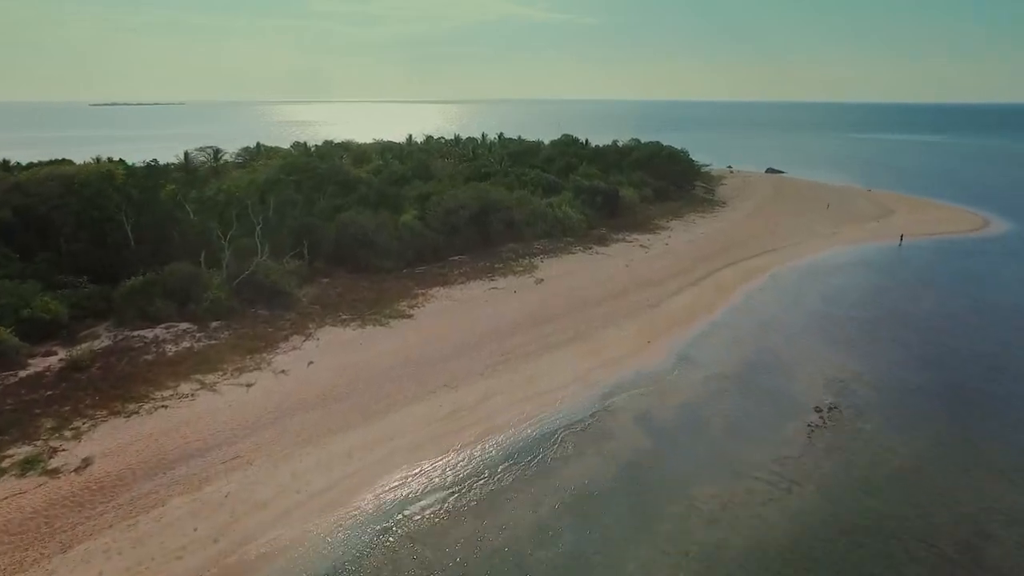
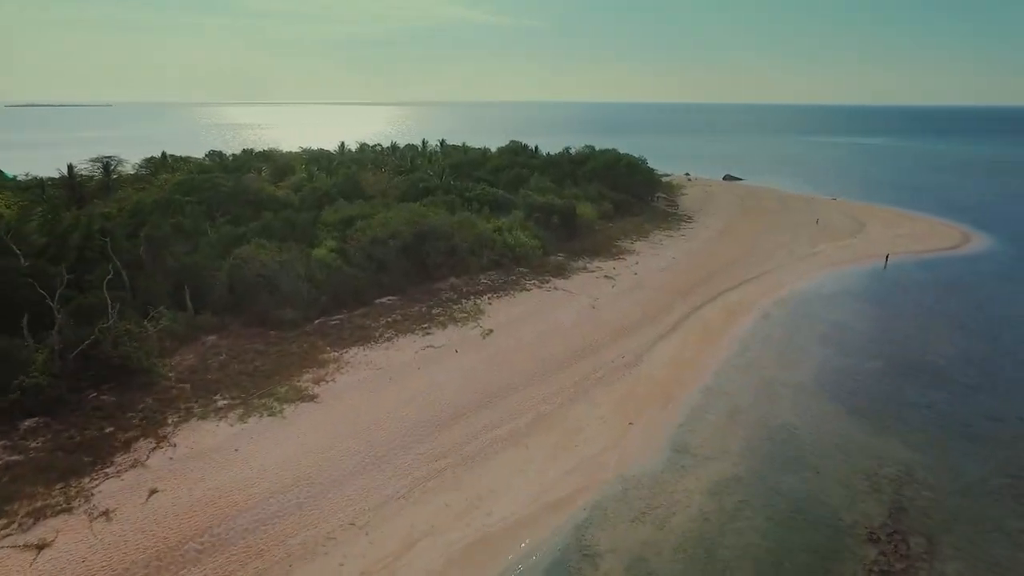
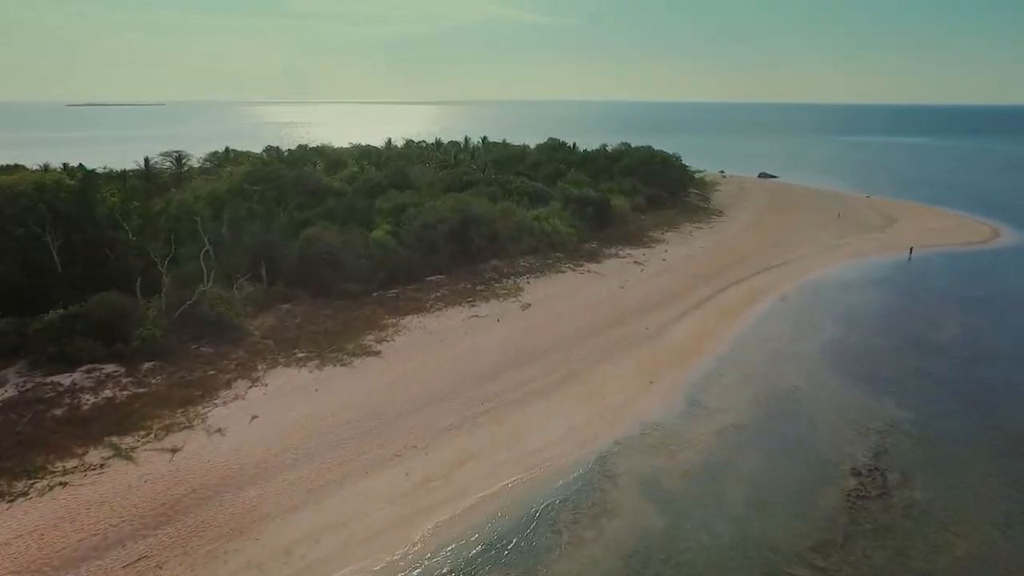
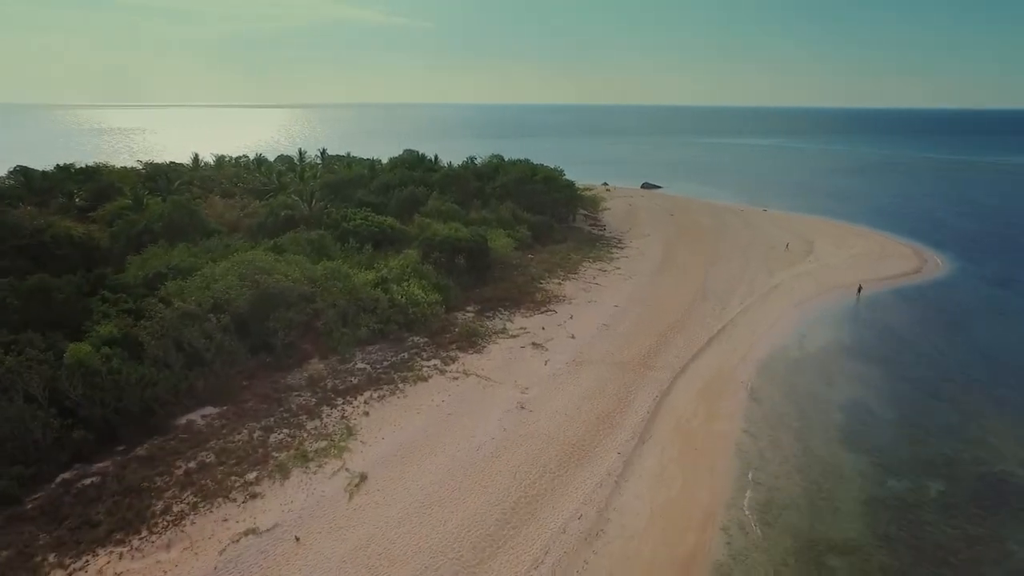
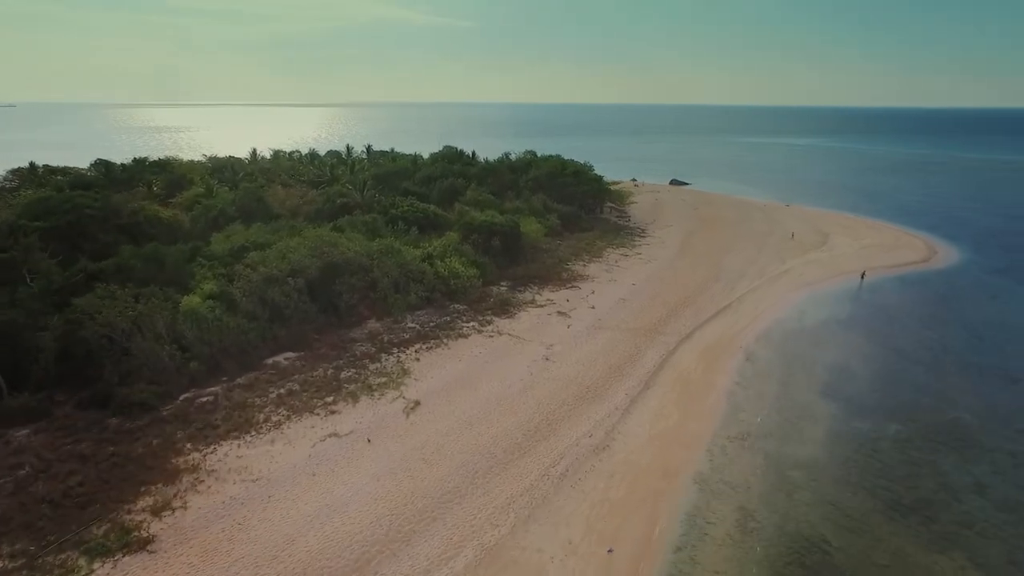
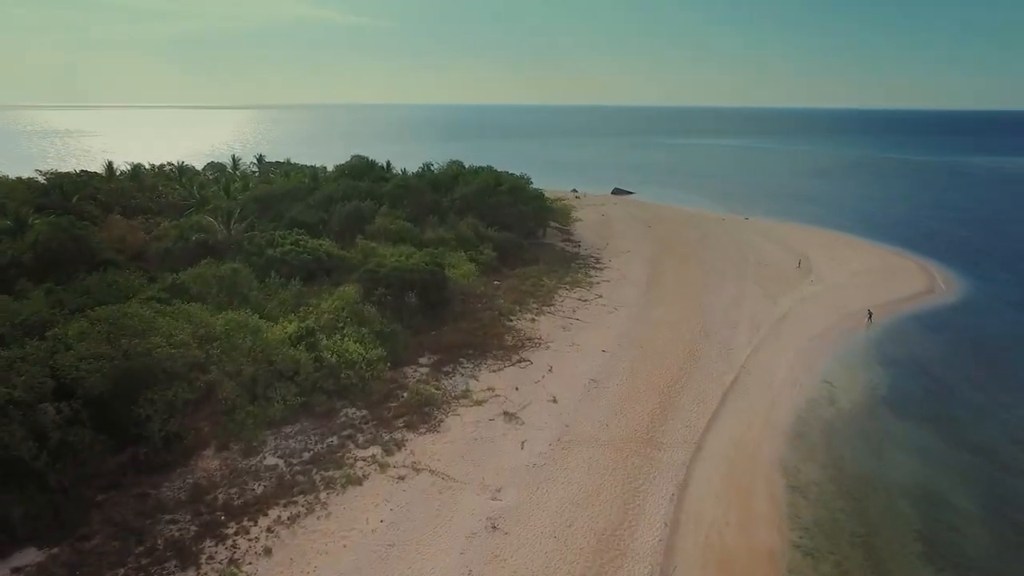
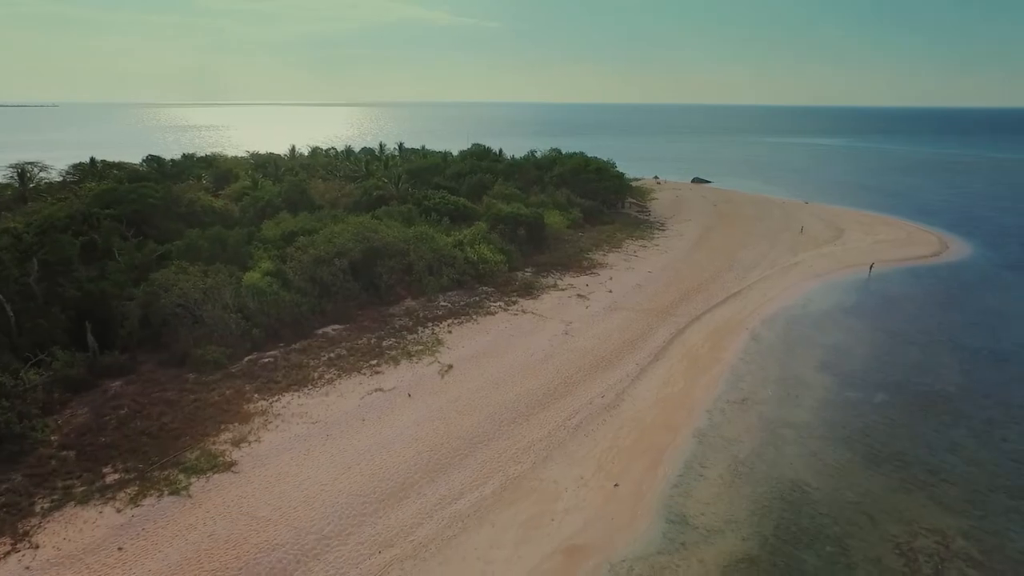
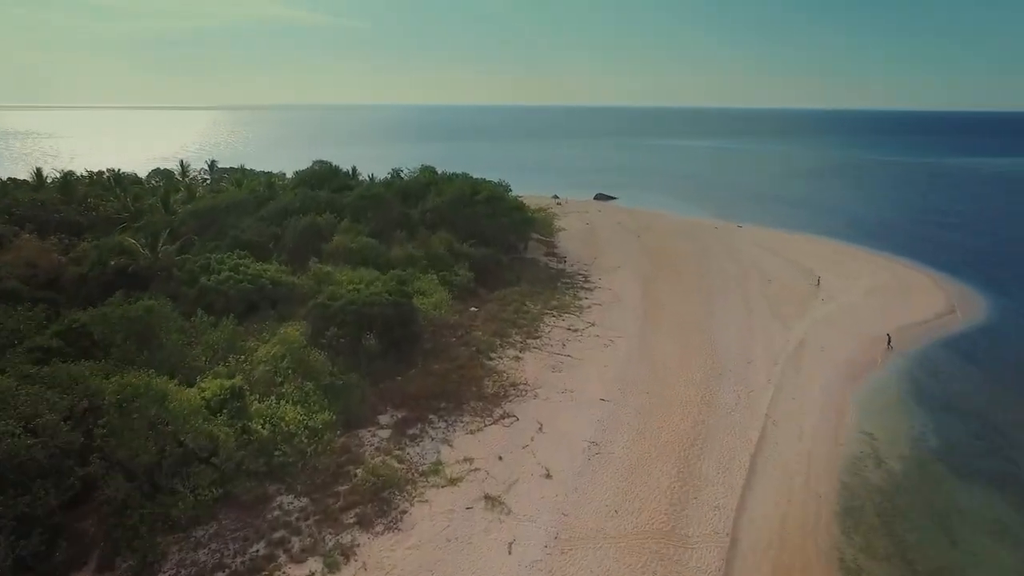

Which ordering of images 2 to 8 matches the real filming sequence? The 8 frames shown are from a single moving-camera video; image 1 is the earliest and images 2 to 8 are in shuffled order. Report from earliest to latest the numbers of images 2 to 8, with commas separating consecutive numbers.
3, 2, 7, 5, 4, 6, 8
